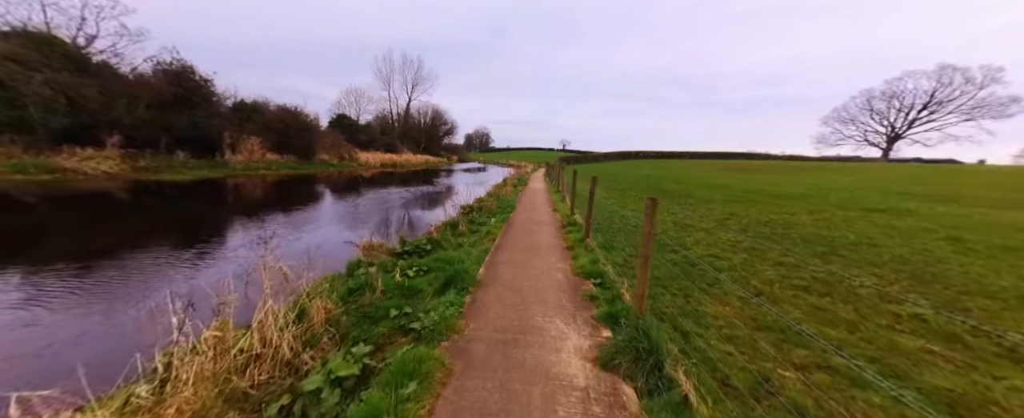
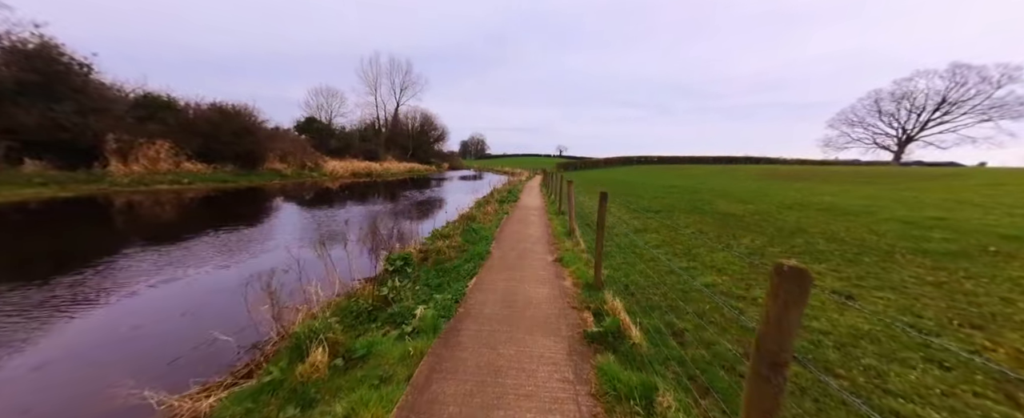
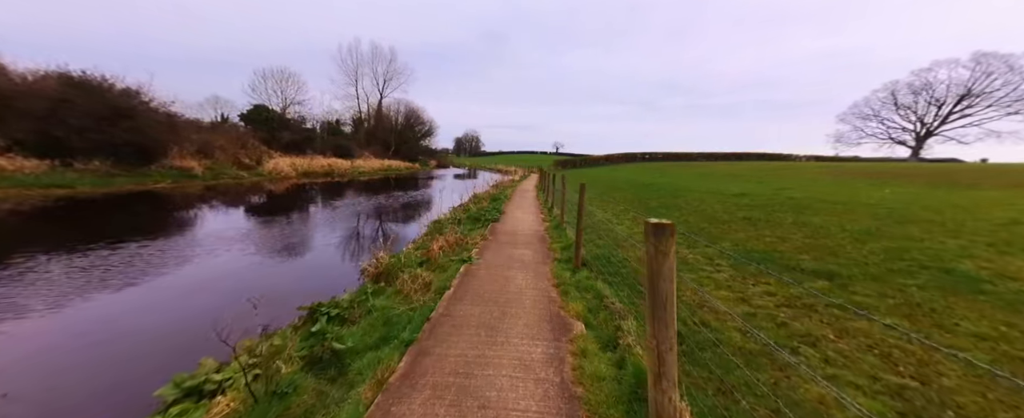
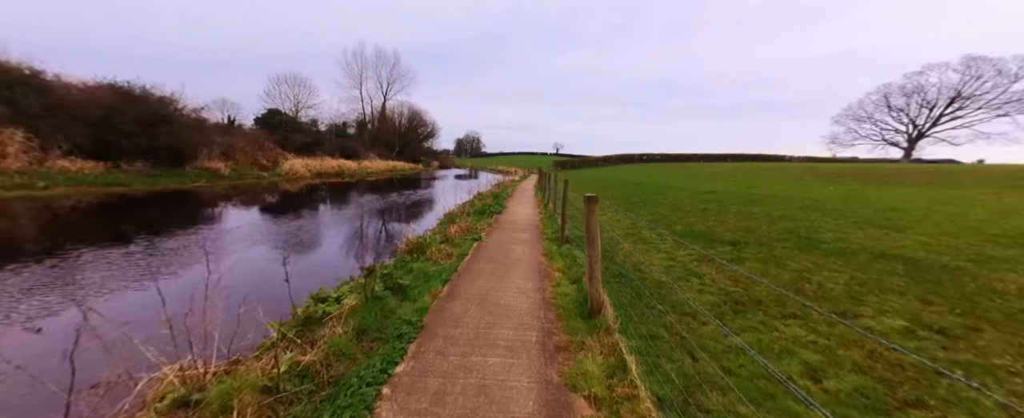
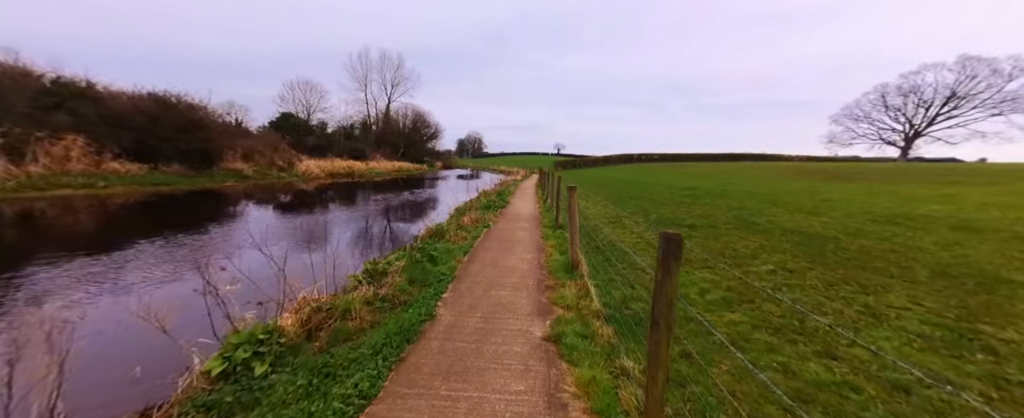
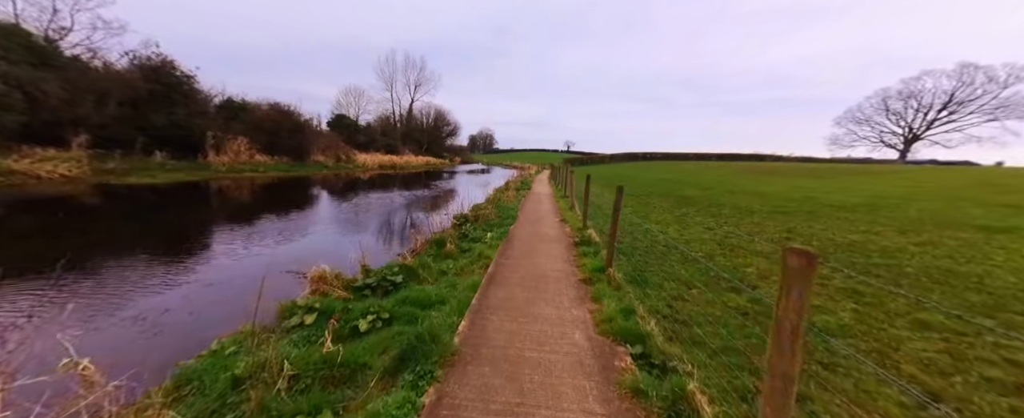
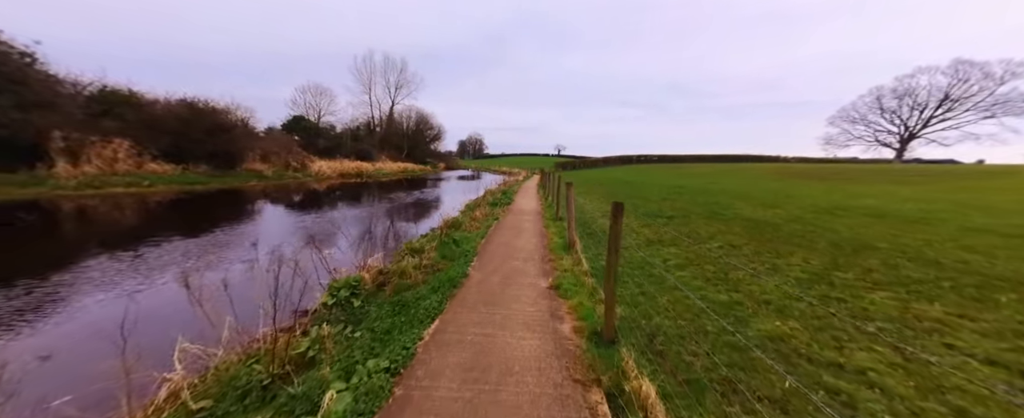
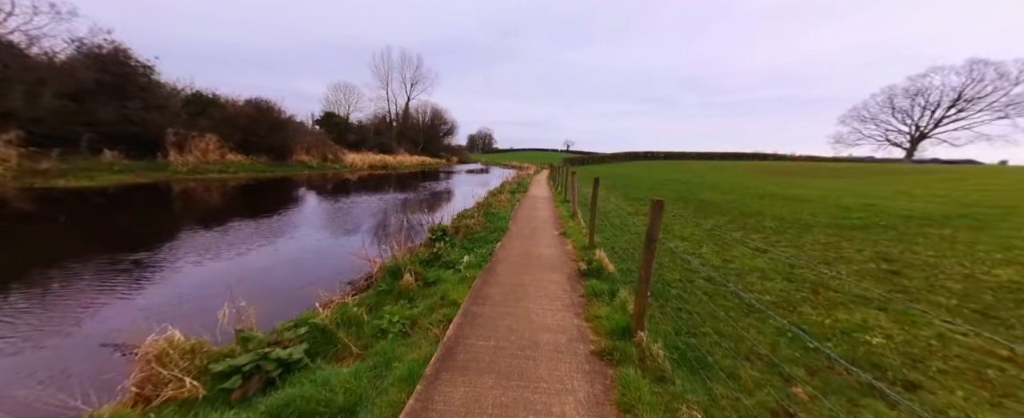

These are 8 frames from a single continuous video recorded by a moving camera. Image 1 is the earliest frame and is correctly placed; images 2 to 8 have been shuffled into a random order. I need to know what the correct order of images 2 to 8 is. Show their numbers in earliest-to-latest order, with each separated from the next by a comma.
6, 8, 2, 7, 5, 4, 3
